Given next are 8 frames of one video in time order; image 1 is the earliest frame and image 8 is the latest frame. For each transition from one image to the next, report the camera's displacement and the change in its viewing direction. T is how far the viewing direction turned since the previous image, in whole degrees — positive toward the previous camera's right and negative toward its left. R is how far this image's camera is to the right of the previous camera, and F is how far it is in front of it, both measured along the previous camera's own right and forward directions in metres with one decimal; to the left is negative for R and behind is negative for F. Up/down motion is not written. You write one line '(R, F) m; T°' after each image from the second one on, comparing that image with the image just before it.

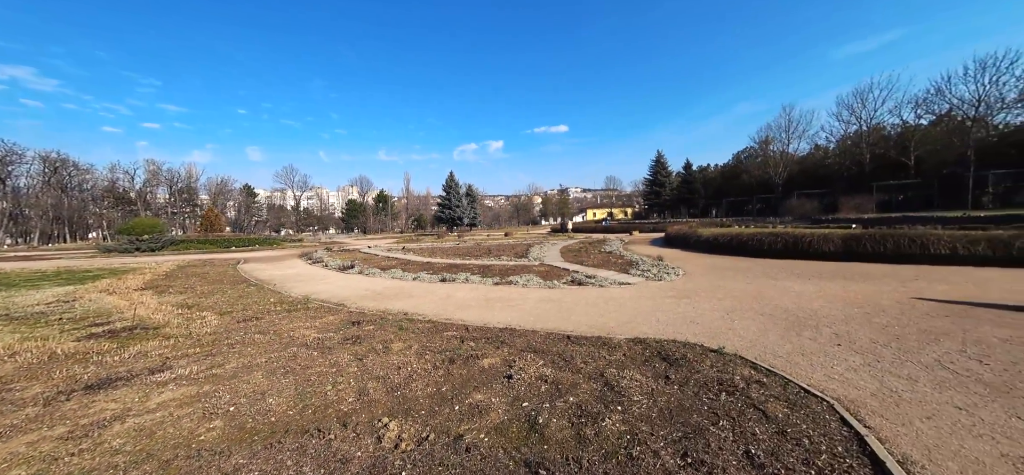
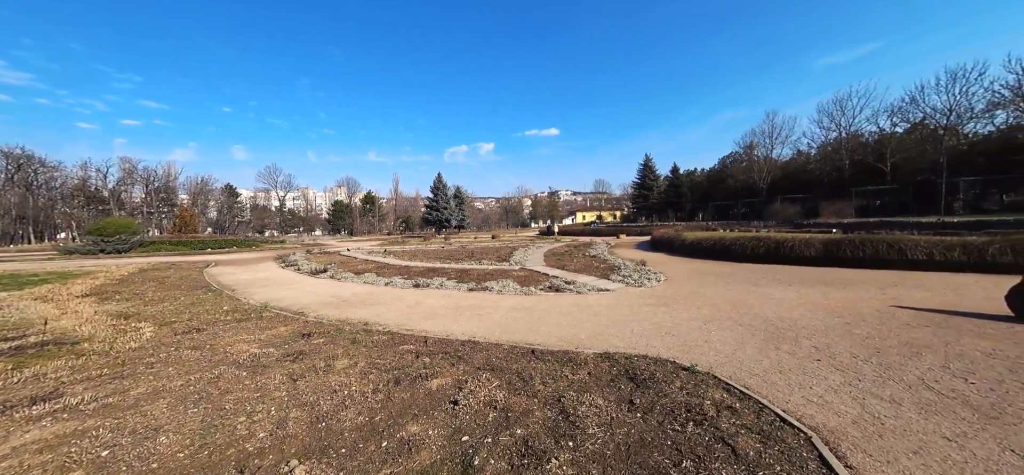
(+0.4, +0.4) m; +2°
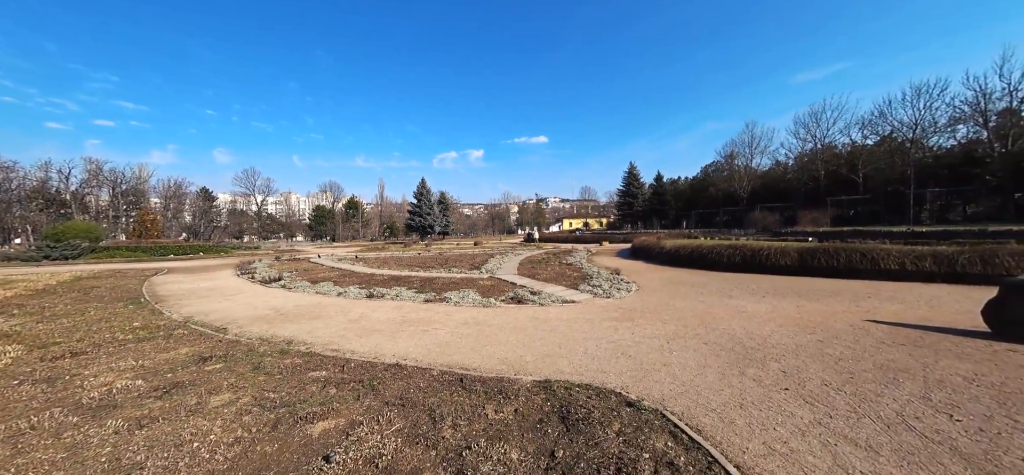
(+0.6, +0.6) m; +2°
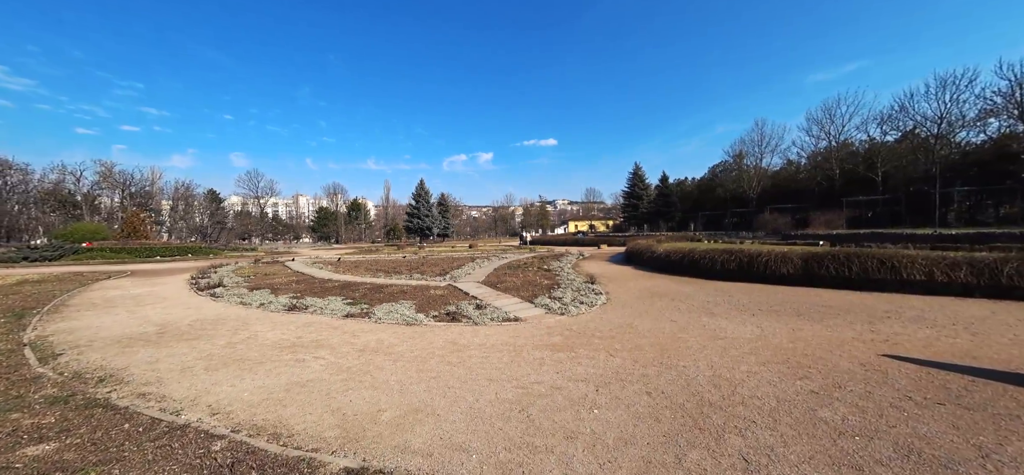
(+1.4, +1.4) m; -1°
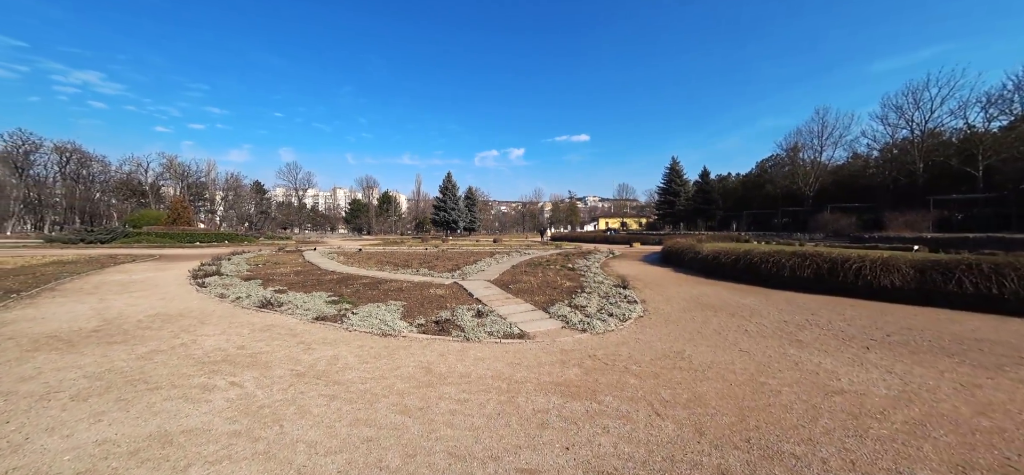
(+0.3, +1.6) m; -5°
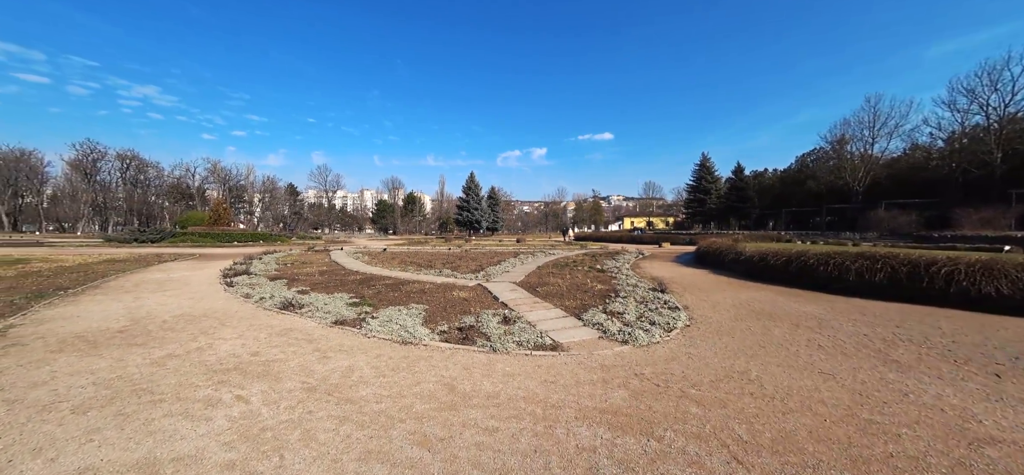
(-0.1, +0.5) m; -4°
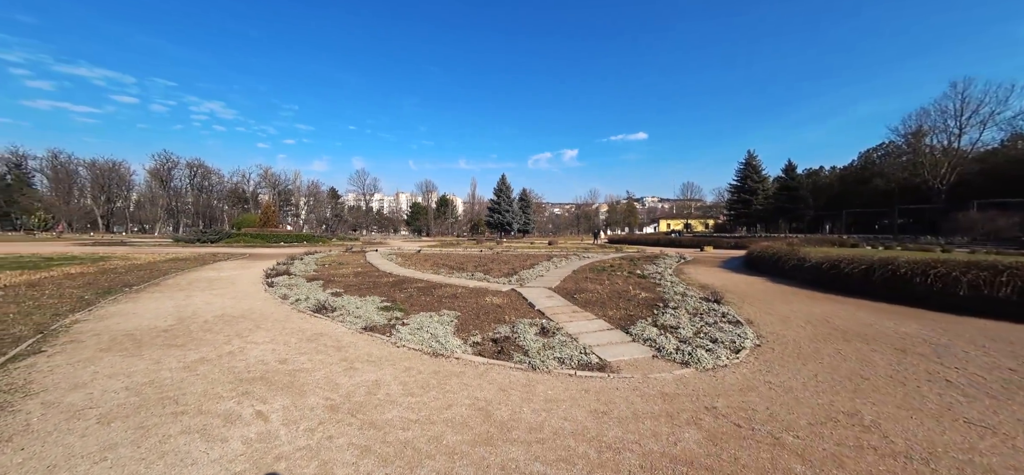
(-0.1, +0.4) m; -5°
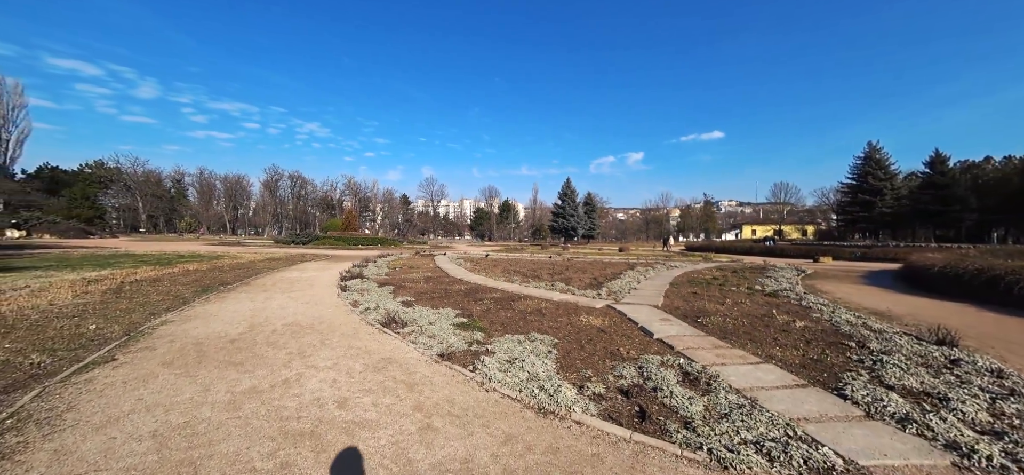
(-0.7, +1.3) m; -10°
